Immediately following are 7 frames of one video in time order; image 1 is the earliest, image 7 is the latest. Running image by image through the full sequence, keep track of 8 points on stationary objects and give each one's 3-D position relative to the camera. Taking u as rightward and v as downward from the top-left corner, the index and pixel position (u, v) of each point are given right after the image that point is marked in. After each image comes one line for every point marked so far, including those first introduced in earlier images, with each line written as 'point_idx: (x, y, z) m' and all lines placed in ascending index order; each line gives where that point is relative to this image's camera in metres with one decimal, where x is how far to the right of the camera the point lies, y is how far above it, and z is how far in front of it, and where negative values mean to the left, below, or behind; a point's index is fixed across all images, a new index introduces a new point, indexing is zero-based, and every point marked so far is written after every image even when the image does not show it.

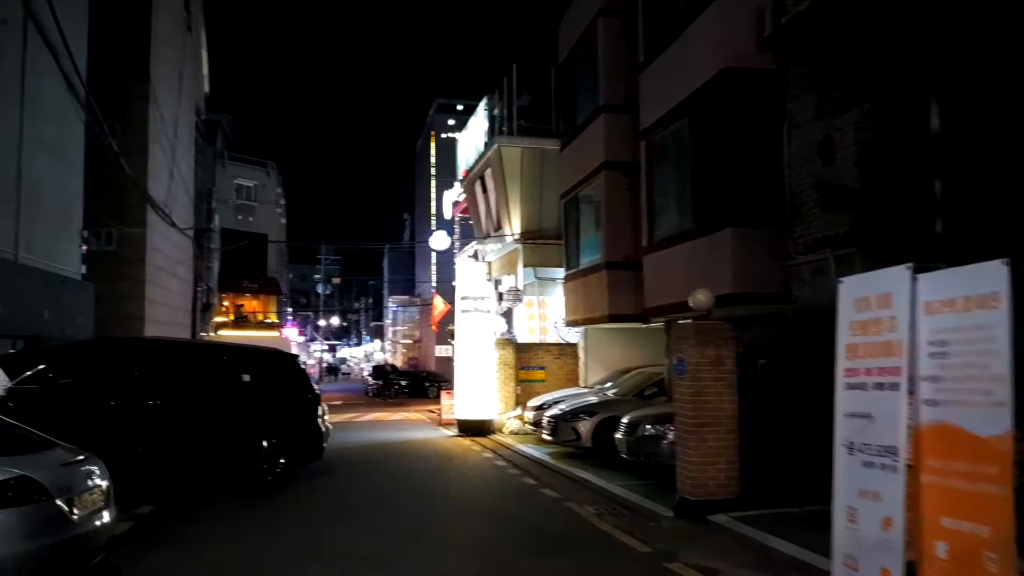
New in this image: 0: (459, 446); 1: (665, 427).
0: (-1.2, -3.4, +16.9) m
1: (+2.2, -2.0, +11.3) m
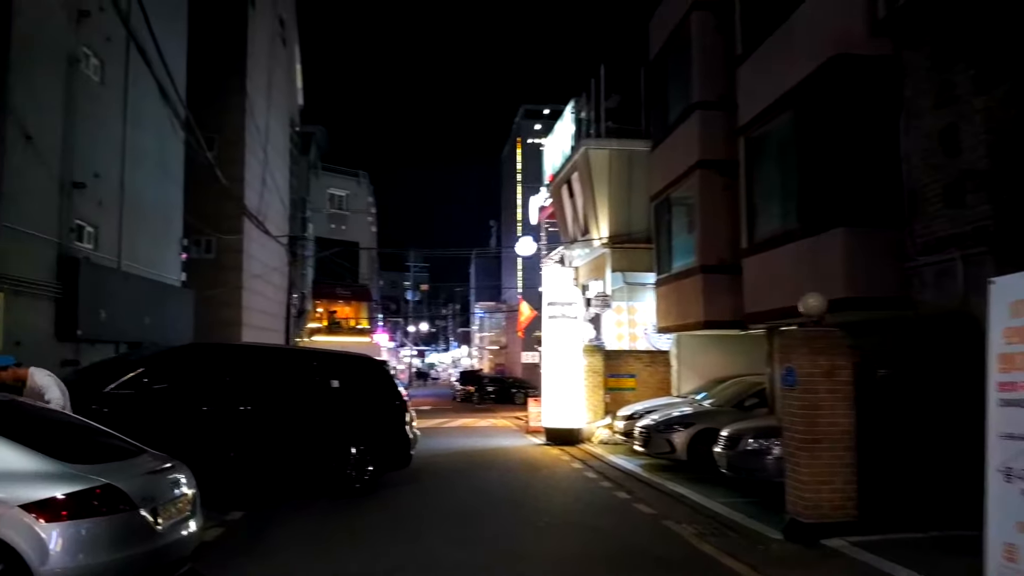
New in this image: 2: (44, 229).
0: (+0.8, -3.5, +16.5) m
1: (+3.5, -2.1, +10.6) m
2: (-7.3, +0.9, +12.2) m
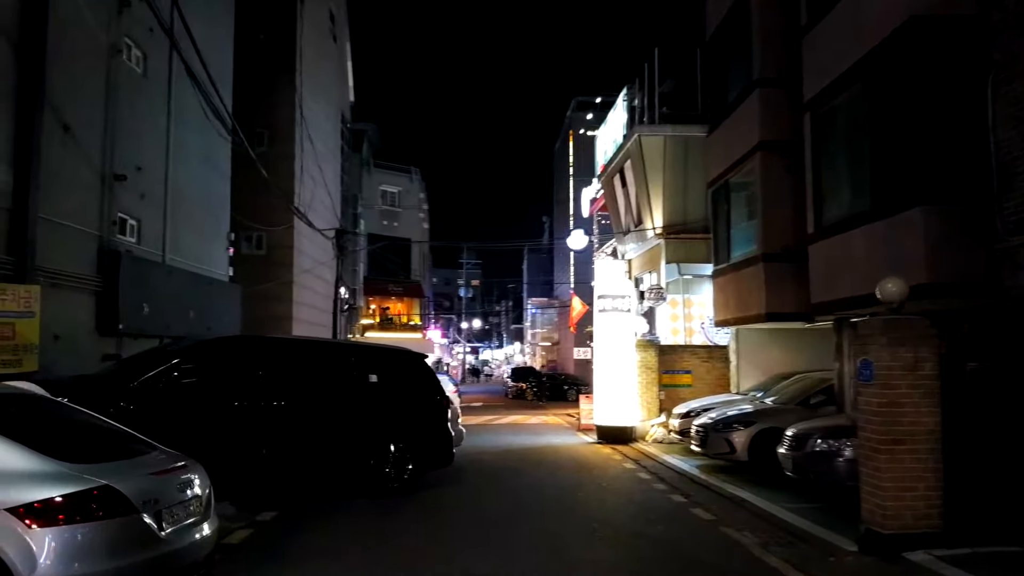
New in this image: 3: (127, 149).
0: (+1.8, -3.4, +15.8) m
1: (+4.1, -1.9, +9.7) m
2: (-6.6, +1.0, +12.1) m
3: (-6.7, +2.4, +13.4) m
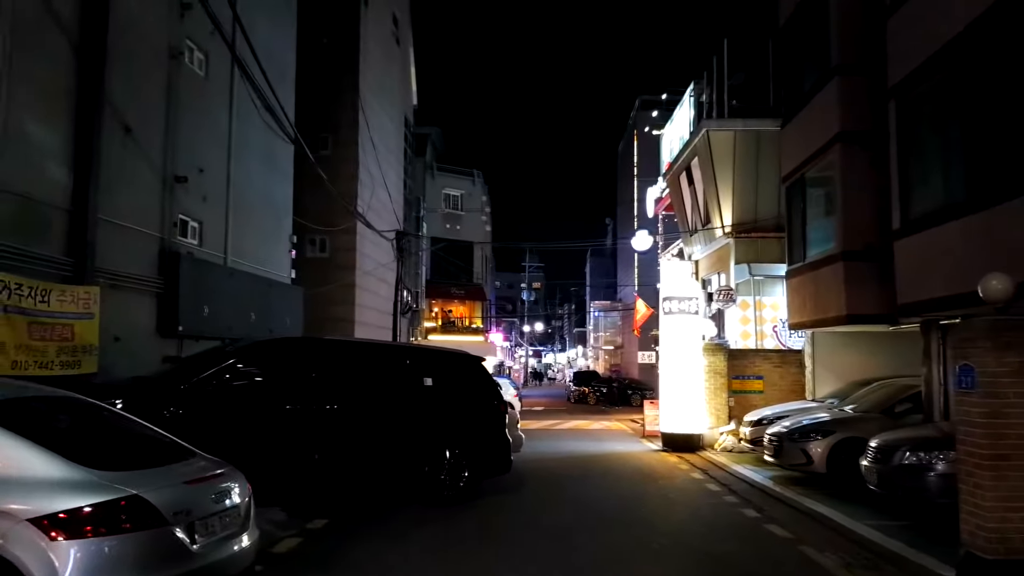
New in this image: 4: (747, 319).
0: (+3.0, -3.4, +15.1) m
1: (+4.8, -1.9, +8.9) m
2: (-5.7, +1.0, +12.1) m
3: (-5.6, +2.4, +13.5) m
4: (+6.0, -0.8, +19.8) m
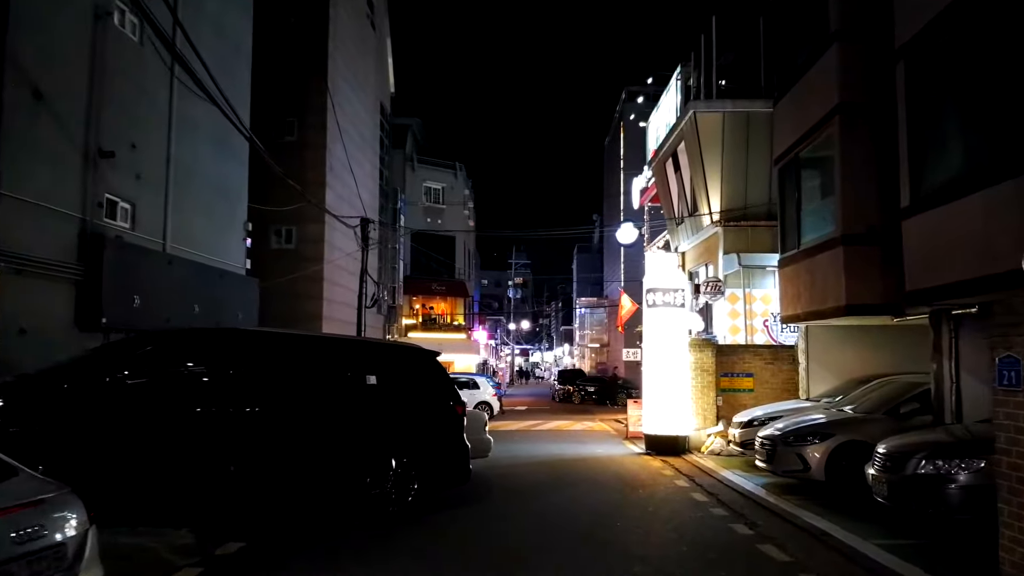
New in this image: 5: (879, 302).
0: (+2.4, -3.2, +13.9) m
1: (+4.3, -1.7, +7.6) m
2: (-6.2, +1.2, +10.8) m
3: (-6.1, +2.6, +12.1) m
4: (+5.4, -0.6, +18.6) m
5: (+5.4, -0.2, +11.4) m
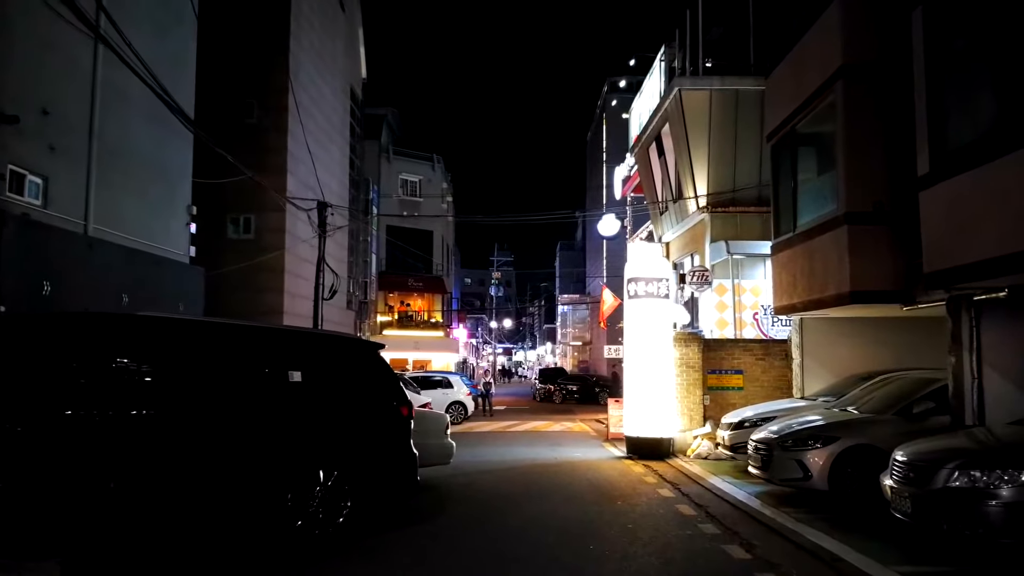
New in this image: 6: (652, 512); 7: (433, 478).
0: (+1.9, -3.0, +12.5) m
1: (+3.9, -1.5, +6.4) m
2: (-6.7, +1.4, +9.3) m
3: (-6.7, +2.8, +10.6) m
4: (+4.7, -0.4, +17.3) m
5: (+4.9, 0.0, +10.1) m
6: (+1.7, -2.6, +9.1) m
7: (-1.2, -2.9, +11.8) m
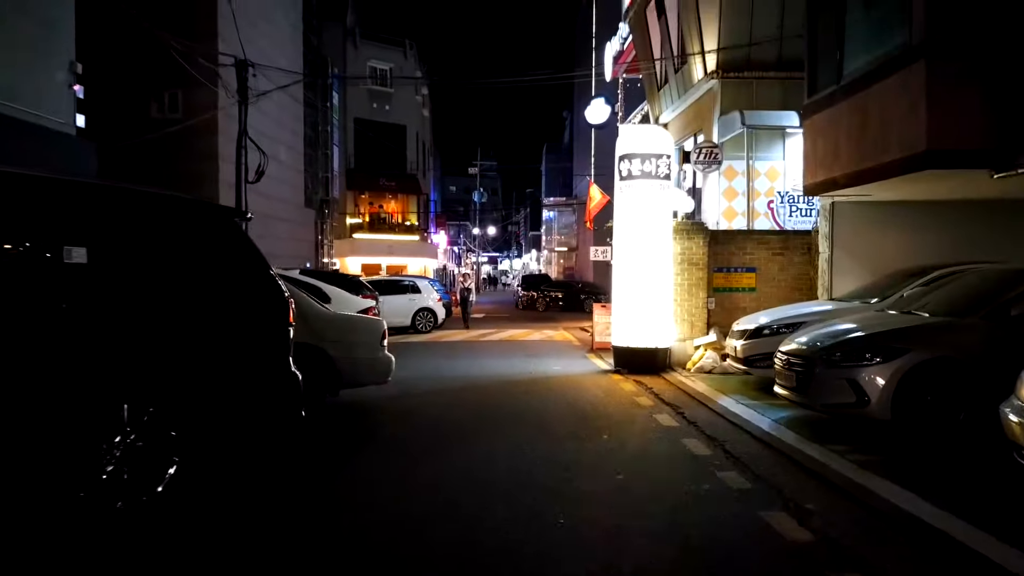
0: (+1.4, -1.4, +10.1) m
1: (+3.5, -0.6, +3.8) m
2: (-7.1, +2.6, +6.2) m
3: (-7.1, +4.1, +7.4) m
4: (+4.1, +1.8, +14.6) m
5: (+4.4, +1.3, +7.4) m
6: (+1.2, -1.4, +6.6) m
7: (-1.7, -1.4, +9.3) m
